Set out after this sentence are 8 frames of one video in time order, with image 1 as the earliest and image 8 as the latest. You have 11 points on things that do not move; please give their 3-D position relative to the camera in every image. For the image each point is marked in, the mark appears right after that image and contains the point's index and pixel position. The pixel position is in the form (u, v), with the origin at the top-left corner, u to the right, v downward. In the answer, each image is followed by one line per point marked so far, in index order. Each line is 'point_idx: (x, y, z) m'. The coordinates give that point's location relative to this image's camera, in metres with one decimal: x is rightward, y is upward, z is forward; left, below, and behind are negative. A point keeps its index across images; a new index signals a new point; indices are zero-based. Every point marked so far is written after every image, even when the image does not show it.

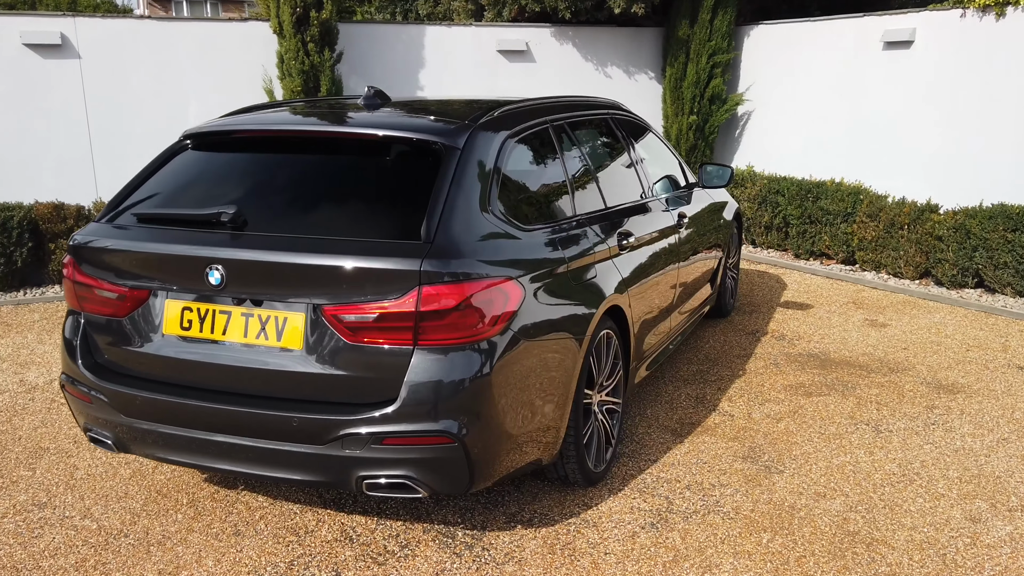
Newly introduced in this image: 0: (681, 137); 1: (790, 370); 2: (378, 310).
0: (+1.6, +1.4, +8.7) m
1: (+1.3, -0.4, +4.5) m
2: (-0.3, -0.1, +2.4) m
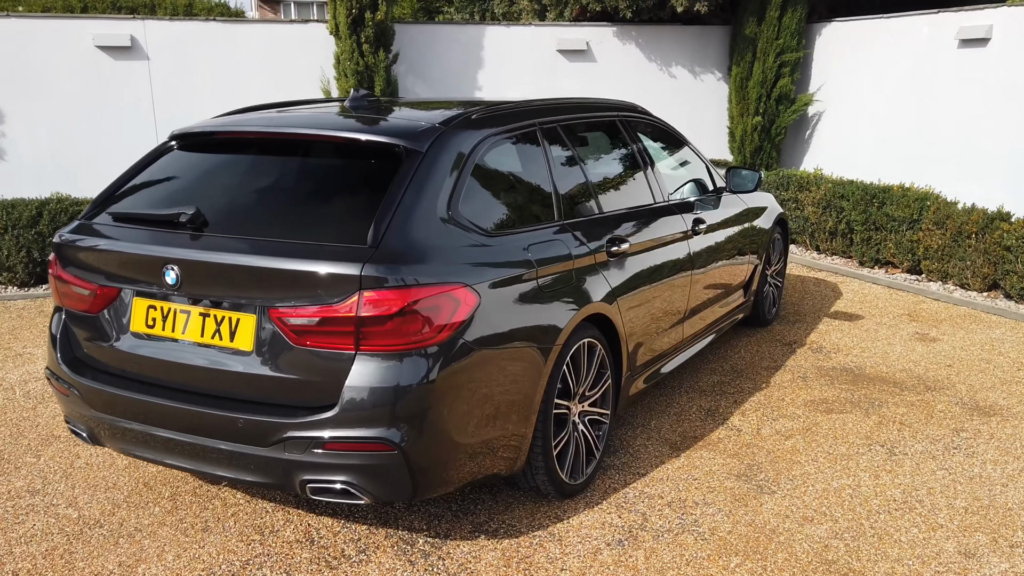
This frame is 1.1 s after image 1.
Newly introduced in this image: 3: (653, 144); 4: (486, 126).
0: (+2.1, +1.4, +8.4) m
1: (+1.4, -0.5, +4.3) m
2: (-0.5, -0.1, +2.4) m
3: (+0.6, +0.7, +4.2) m
4: (-0.1, +0.5, +3.0) m
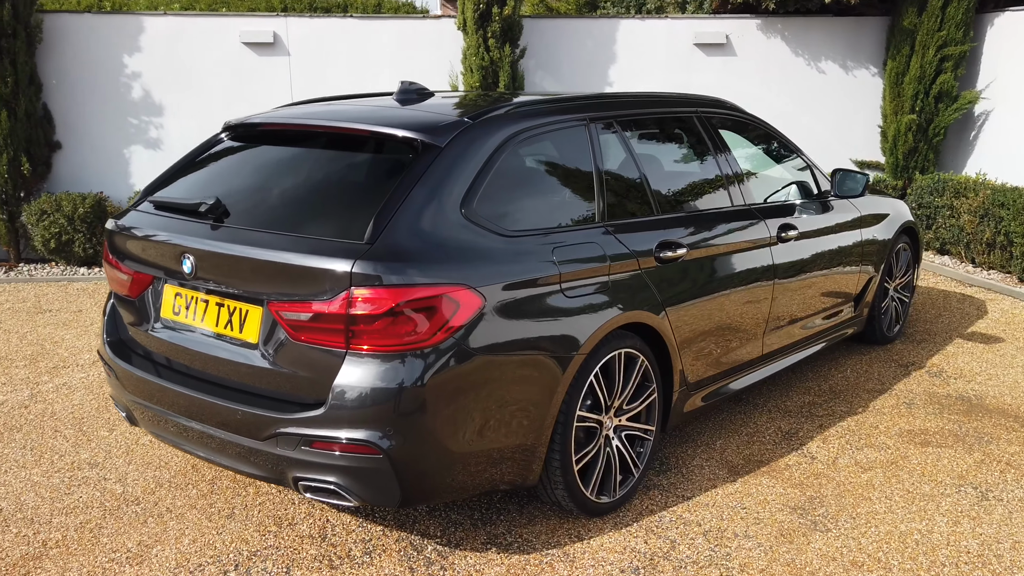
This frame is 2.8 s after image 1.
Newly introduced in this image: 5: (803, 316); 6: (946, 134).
0: (+3.2, +1.3, +7.8) m
1: (+1.7, -0.5, +3.9) m
2: (-0.5, -0.1, +2.3) m
3: (+1.0, +0.6, +4.0) m
4: (+0.1, +0.5, +2.9) m
5: (+1.4, -0.1, +4.3) m
6: (+3.6, +1.3, +7.8) m
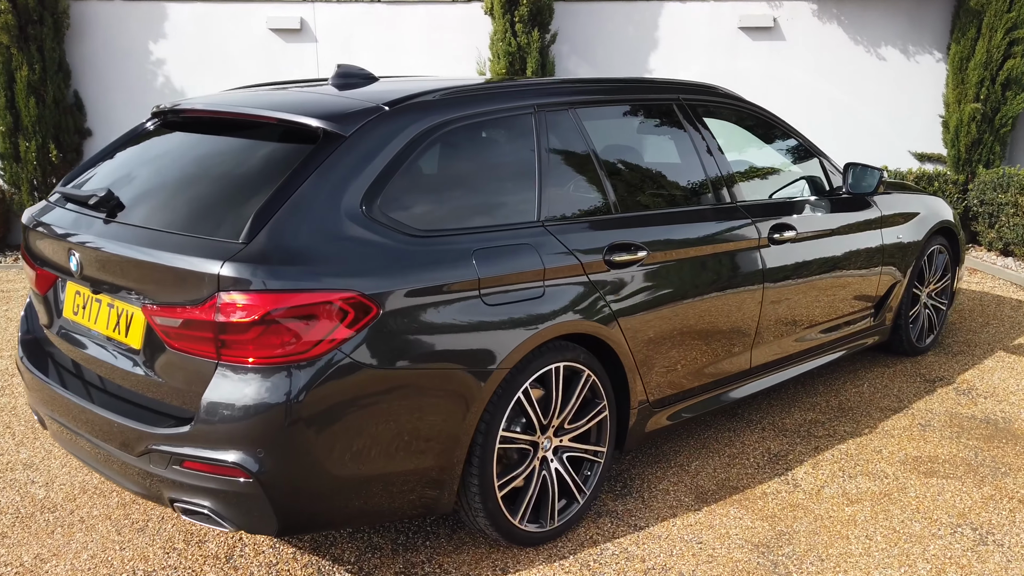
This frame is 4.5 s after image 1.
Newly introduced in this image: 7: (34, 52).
0: (+3.5, +1.2, +7.2) m
1: (+1.6, -0.6, +3.5) m
2: (-0.7, -0.1, +2.1) m
3: (+0.9, +0.6, +3.6) m
4: (-0.1, +0.5, +2.6) m
5: (+1.3, -0.1, +3.9) m
6: (+3.9, +1.3, +7.2) m
7: (-3.5, +1.7, +6.8) m
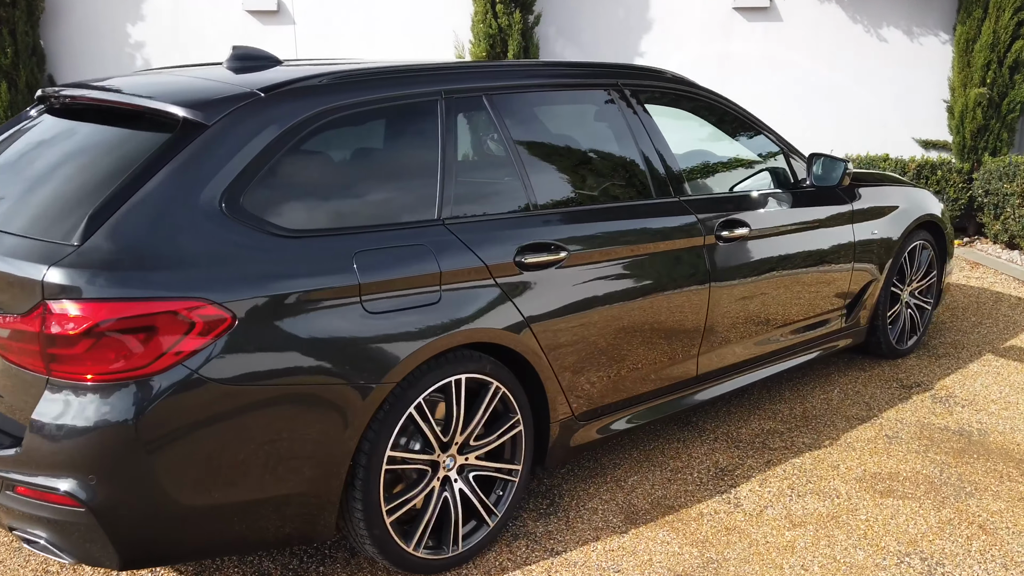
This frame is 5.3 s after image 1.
0: (+3.4, +1.3, +6.9) m
1: (+1.3, -0.6, +3.2) m
2: (-1.0, -0.1, +1.9) m
3: (+0.7, +0.6, +3.3) m
4: (-0.4, +0.5, +2.4) m
5: (+1.1, -0.1, +3.6) m
6: (+3.8, +1.3, +6.8) m
7: (-3.7, +1.8, +6.7) m
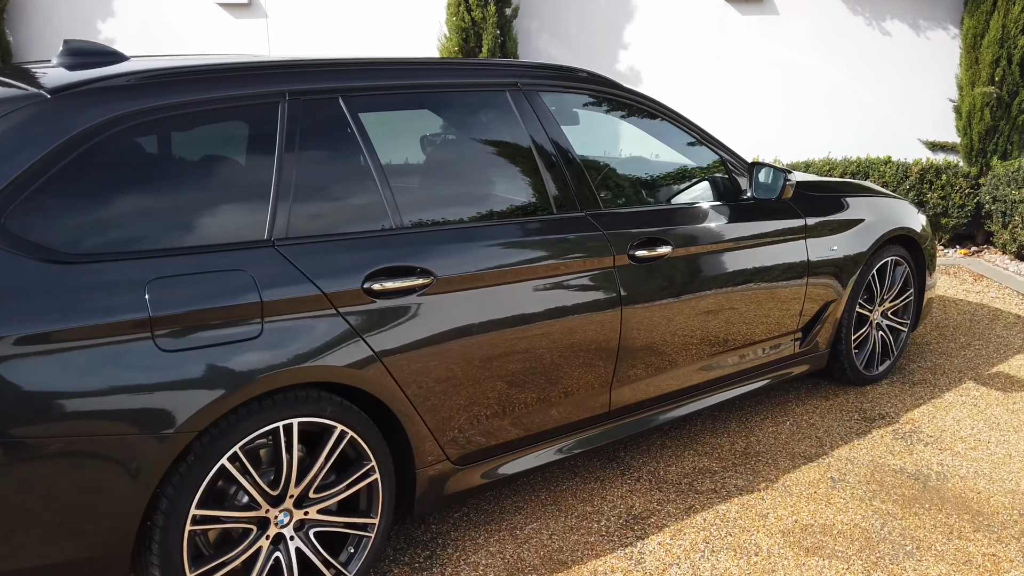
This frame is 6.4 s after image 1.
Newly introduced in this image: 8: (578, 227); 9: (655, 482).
0: (+3.2, +1.2, +6.4) m
1: (+1.0, -0.6, +2.8) m
2: (-1.4, -0.1, +1.6) m
3: (+0.4, +0.5, +3.0) m
4: (-0.7, +0.4, +2.1) m
5: (+0.8, -0.2, +3.3) m
6: (+3.6, +1.2, +6.4) m
7: (-3.8, +1.8, +6.5) m
8: (+0.2, +0.2, +2.7) m
9: (+0.5, -0.6, +3.0) m
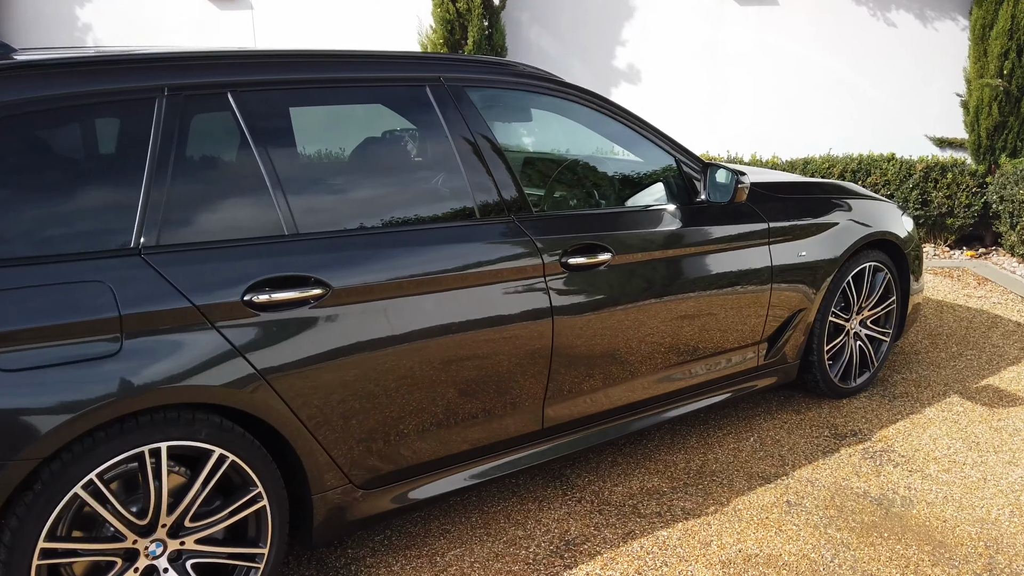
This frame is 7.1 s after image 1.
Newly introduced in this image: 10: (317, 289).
0: (+3.1, +1.2, +6.1) m
1: (+0.8, -0.7, +2.6) m
2: (-1.6, -0.2, +1.5) m
3: (+0.2, +0.5, +2.8) m
4: (-1.0, +0.4, +1.9) m
5: (+0.6, -0.2, +3.1) m
6: (+3.5, +1.2, +6.1) m
7: (-3.9, +1.8, +6.4) m
8: (0.0, +0.2, +2.5) m
9: (+0.3, -0.6, +2.8) m
10: (-0.4, 0.0, +2.1) m
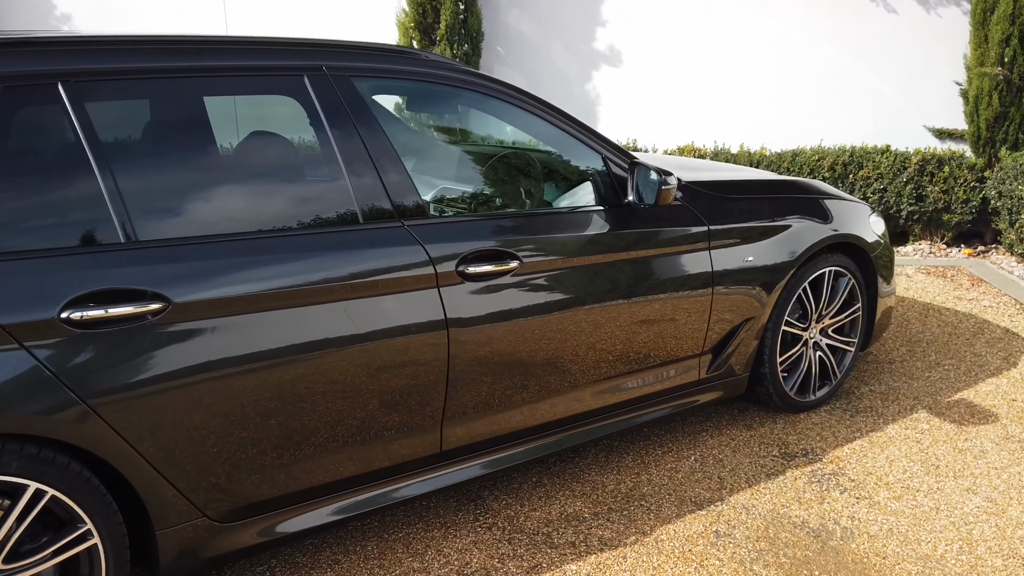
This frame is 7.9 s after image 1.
0: (+3.0, +1.2, +5.8) m
1: (+0.5, -0.7, +2.4) m
2: (-1.9, -0.2, +1.3) m
3: (-0.1, +0.5, +2.6) m
4: (-1.2, +0.4, +1.7) m
5: (+0.3, -0.3, +2.8) m
6: (+3.3, +1.2, +5.7) m
7: (-4.0, +1.9, +6.3) m
8: (-0.3, +0.1, +2.3) m
9: (0.0, -0.7, +2.6) m
10: (-0.7, 0.0, +1.9) m
